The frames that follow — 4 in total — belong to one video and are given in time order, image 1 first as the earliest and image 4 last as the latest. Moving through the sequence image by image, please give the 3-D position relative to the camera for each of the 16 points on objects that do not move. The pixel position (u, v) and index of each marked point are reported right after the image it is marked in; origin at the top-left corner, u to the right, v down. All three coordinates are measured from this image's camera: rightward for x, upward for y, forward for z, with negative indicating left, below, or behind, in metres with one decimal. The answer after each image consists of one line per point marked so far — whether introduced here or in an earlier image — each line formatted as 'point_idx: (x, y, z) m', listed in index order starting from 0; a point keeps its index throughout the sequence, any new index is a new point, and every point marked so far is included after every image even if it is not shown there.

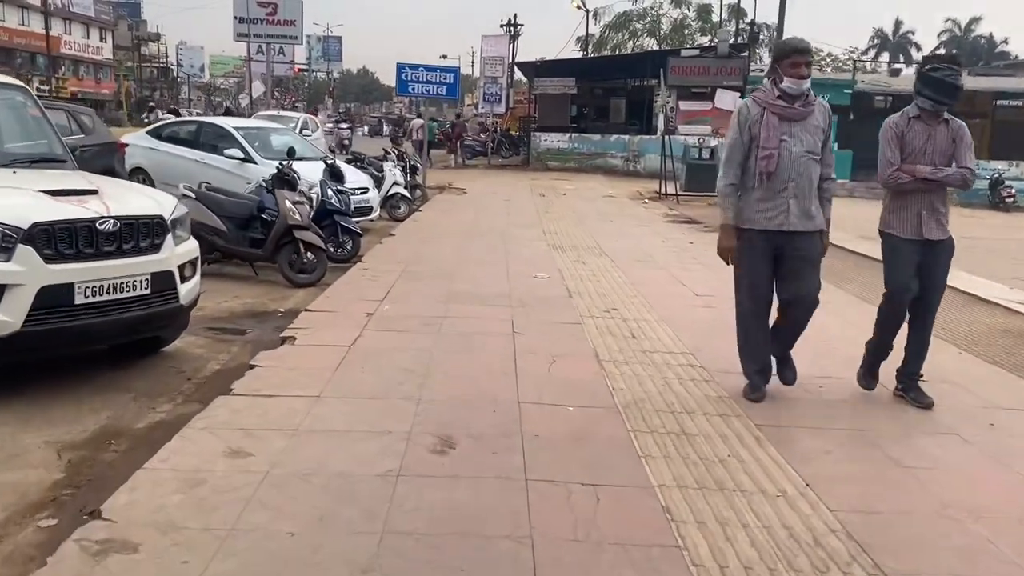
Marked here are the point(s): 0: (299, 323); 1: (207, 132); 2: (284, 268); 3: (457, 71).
0: (-1.6, -0.3, +6.2) m
1: (-5.2, +2.6, +14.2) m
2: (-2.6, +0.2, +9.5) m
3: (-1.2, +4.8, +18.6) m
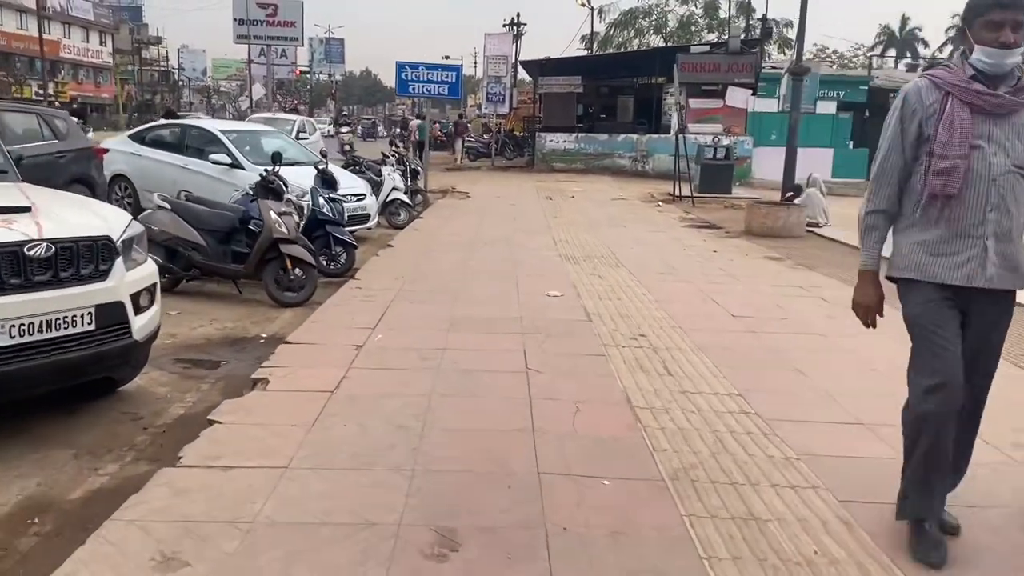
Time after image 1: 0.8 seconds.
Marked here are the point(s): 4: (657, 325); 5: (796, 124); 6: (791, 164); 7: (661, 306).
0: (-1.5, -0.5, +5.3) m
1: (-5.1, +2.4, +13.3) m
2: (-2.5, 0.0, +8.6) m
3: (-1.1, +4.6, +17.6) m
4: (+1.1, -0.3, +6.6) m
5: (+5.3, +3.0, +15.7) m
6: (+5.2, +2.2, +15.7) m
7: (+1.3, -0.2, +7.4) m
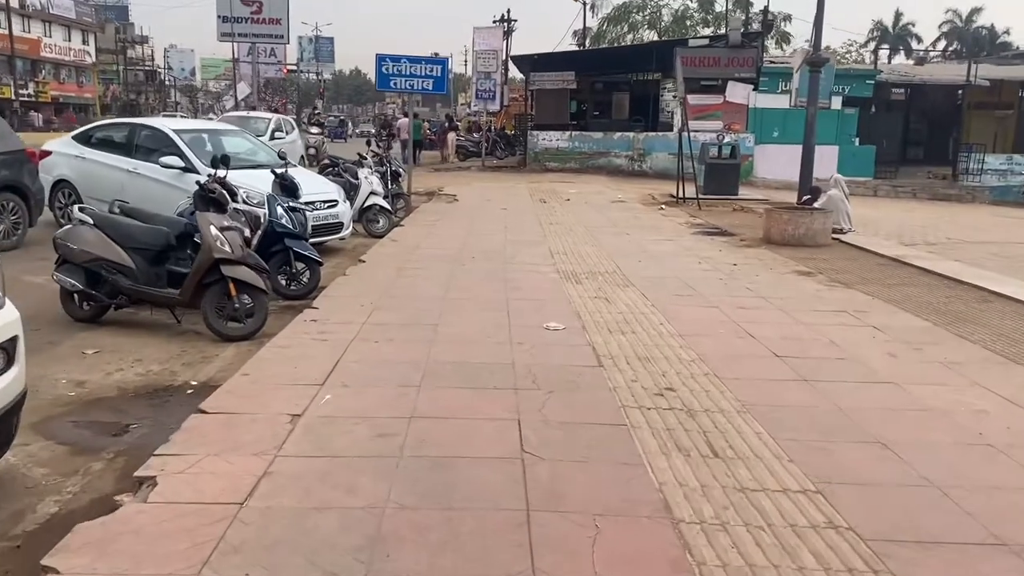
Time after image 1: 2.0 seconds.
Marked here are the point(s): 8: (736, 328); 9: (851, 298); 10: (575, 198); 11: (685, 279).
0: (-1.5, -0.7, +3.9) m
1: (-5.2, +2.1, +11.8) m
2: (-2.6, -0.2, +7.1) m
3: (-1.3, +4.3, +16.2) m
4: (+1.1, -0.5, +5.2) m
5: (+5.1, +2.9, +14.3) m
6: (+5.0, +2.0, +14.3) m
7: (+1.2, -0.4, +6.0) m
8: (+1.7, -0.3, +6.5) m
9: (+3.2, -0.1, +7.8) m
10: (+1.4, +2.0, +18.7) m
11: (+1.8, +0.1, +8.6) m
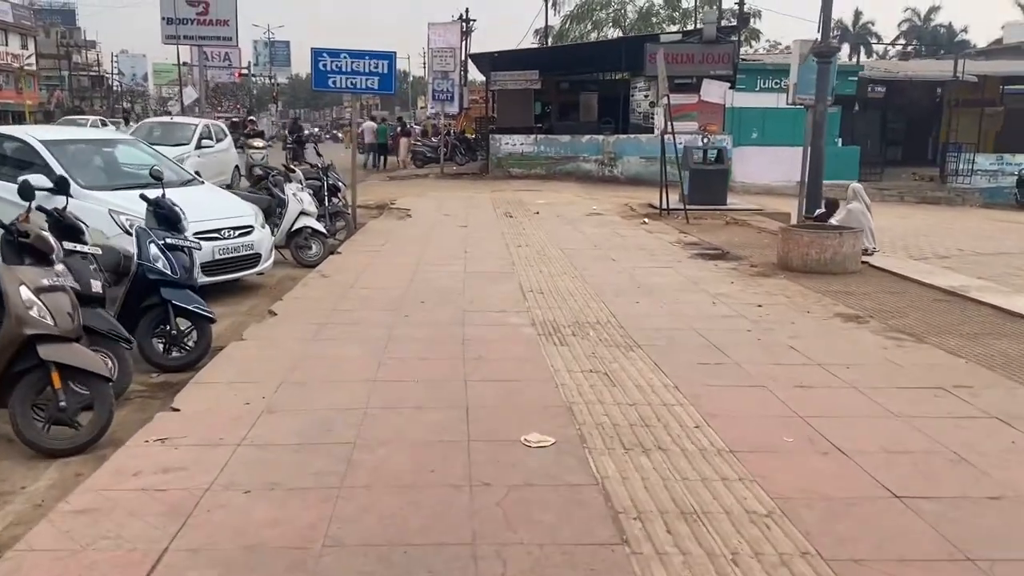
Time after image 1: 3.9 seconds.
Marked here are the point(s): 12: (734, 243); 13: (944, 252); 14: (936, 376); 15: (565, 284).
0: (-1.6, -1.2, +1.6) m
1: (-5.7, +1.6, +9.4) m
2: (-2.8, -0.8, +4.8) m
3: (-2.0, +3.8, +13.9) m
4: (+0.9, -1.0, +3.0) m
5: (+4.5, +2.5, +12.3) m
6: (+4.4, +1.6, +12.3) m
7: (+1.1, -0.8, +3.8) m
8: (+1.5, -0.7, +4.3) m
9: (+2.9, -0.5, +5.7) m
10: (+0.6, +1.5, +16.5) m
11: (+1.5, -0.3, +6.5) m
12: (+3.1, +0.6, +11.8) m
13: (+8.1, +0.7, +15.8) m
14: (+2.7, -0.6, +5.4) m
15: (+0.5, 0.0, +8.4) m
